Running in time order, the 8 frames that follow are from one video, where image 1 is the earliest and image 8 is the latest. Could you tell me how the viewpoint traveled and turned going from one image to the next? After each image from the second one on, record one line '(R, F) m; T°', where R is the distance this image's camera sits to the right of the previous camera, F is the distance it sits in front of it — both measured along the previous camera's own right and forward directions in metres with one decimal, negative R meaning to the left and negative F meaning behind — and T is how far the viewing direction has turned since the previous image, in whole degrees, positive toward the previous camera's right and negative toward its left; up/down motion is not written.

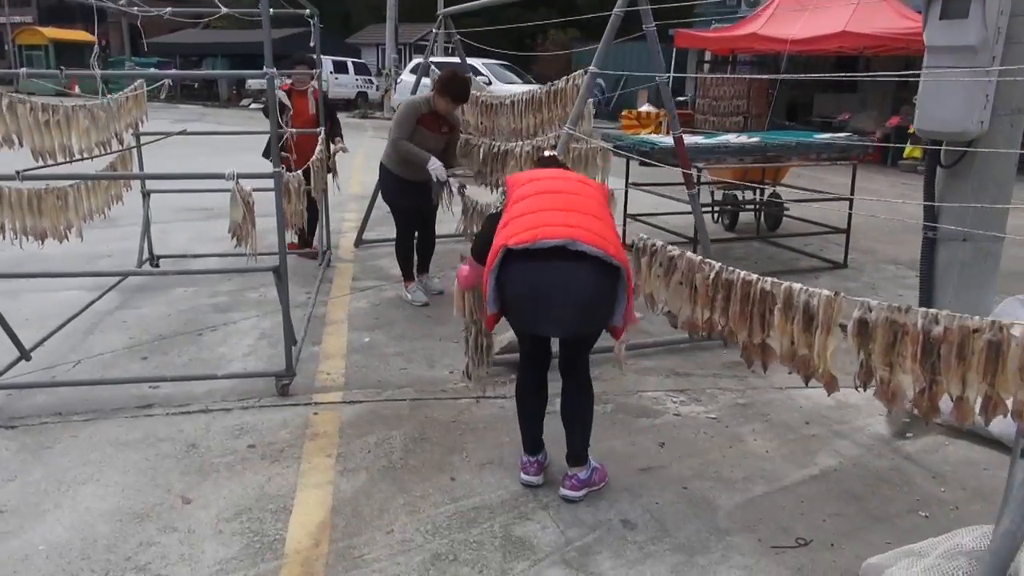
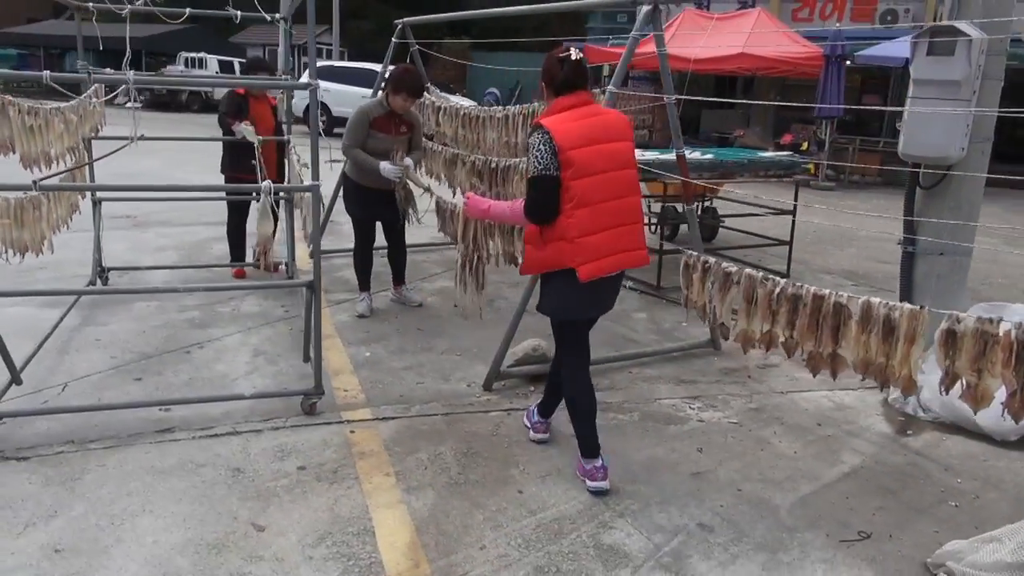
(-0.9, 0.0) m; +9°
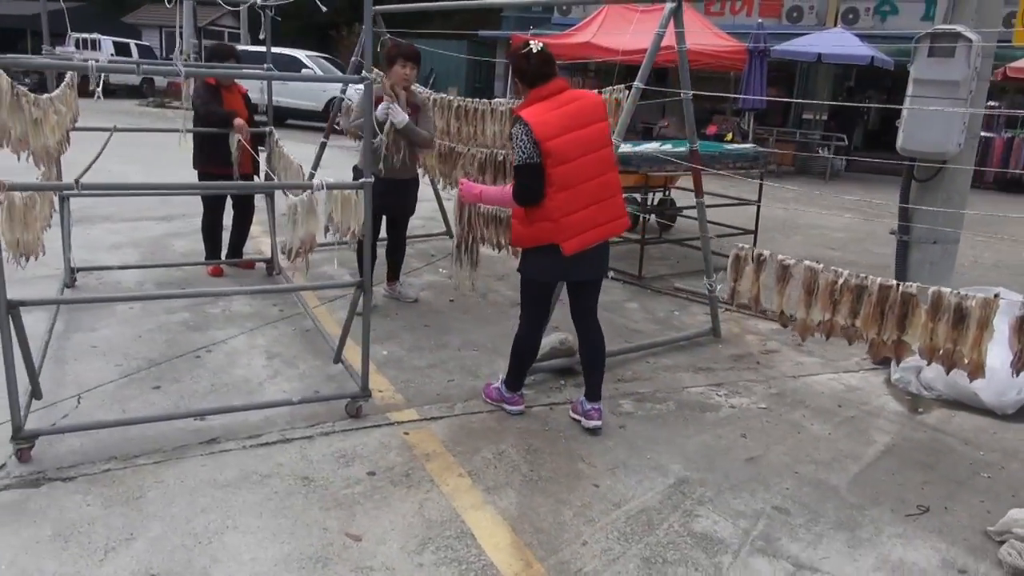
(-0.8, 0.0) m; +8°
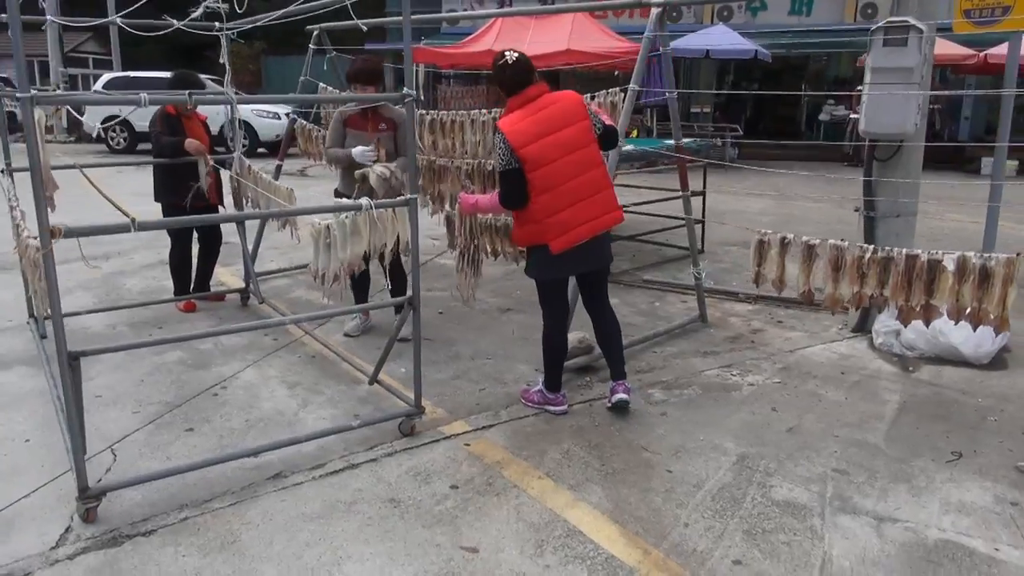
(-0.8, 0.0) m; +8°
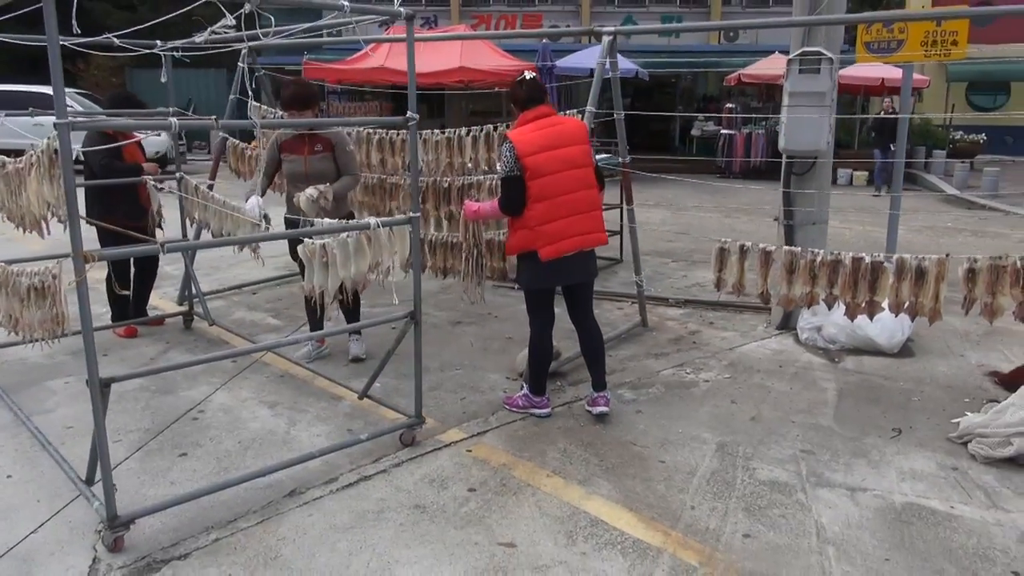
(-0.6, -0.2) m; +9°
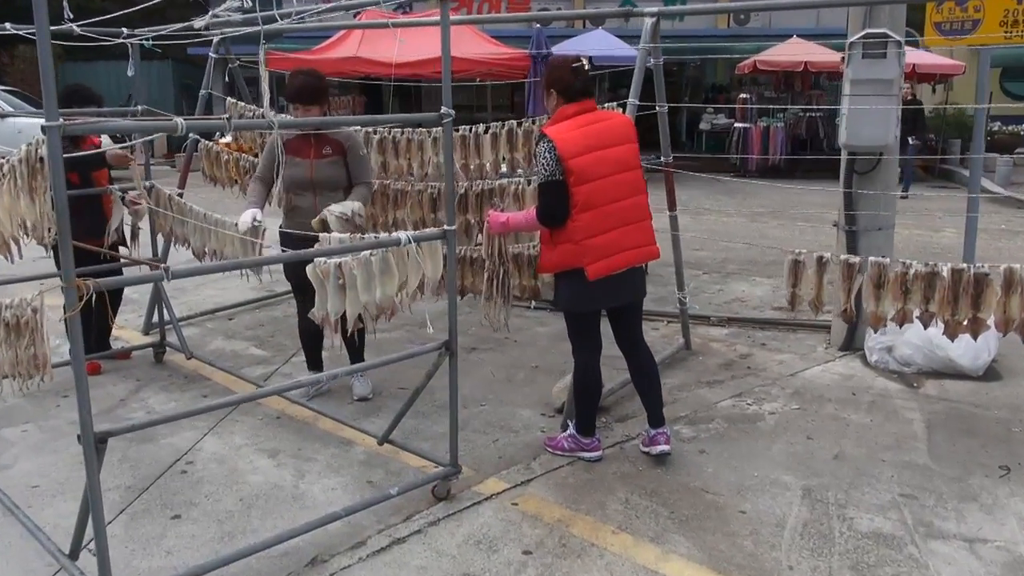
(-0.2, +0.5) m; -1°
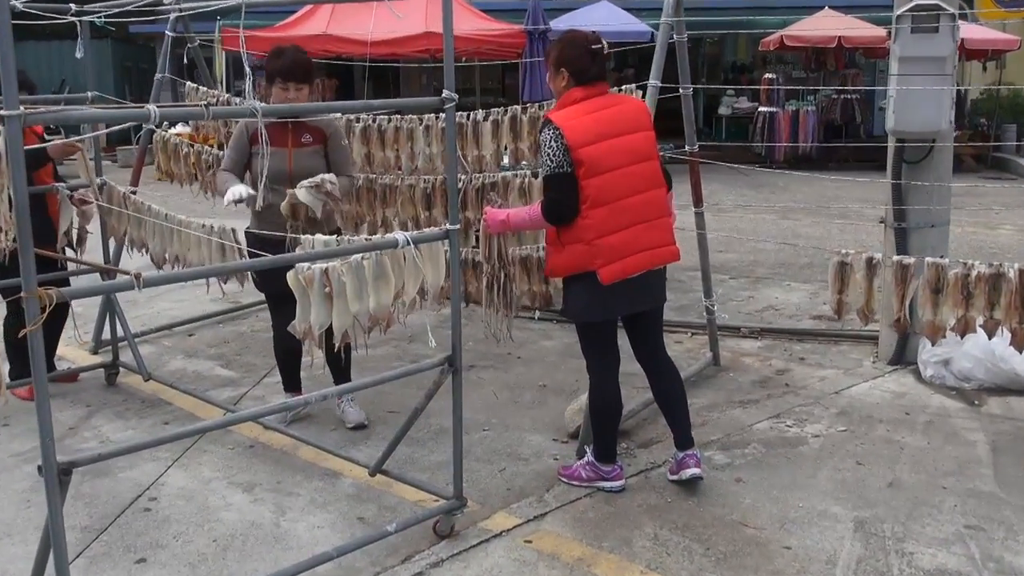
(+0.1, +0.4) m; -2°
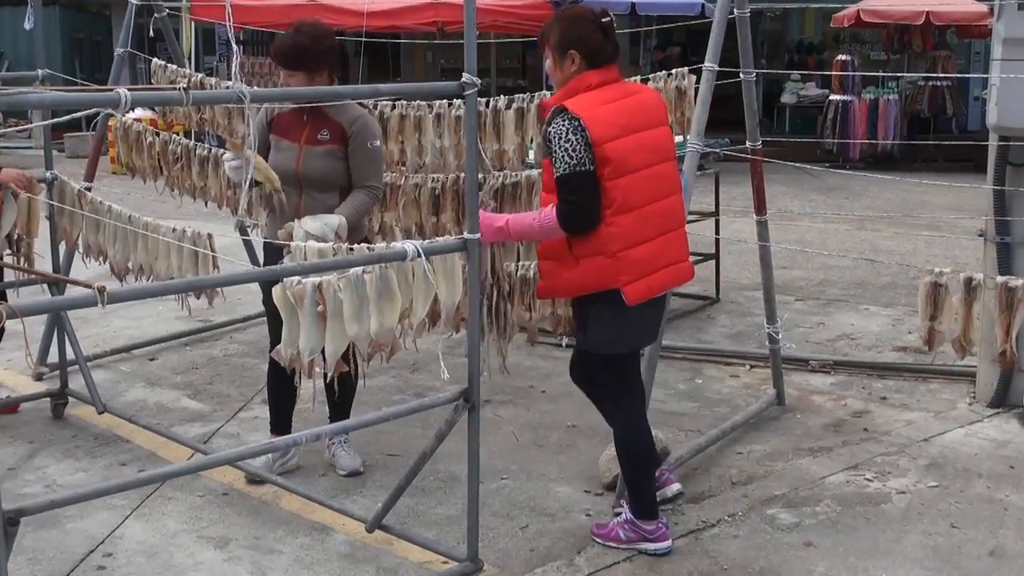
(+0.1, +0.4) m; -3°
